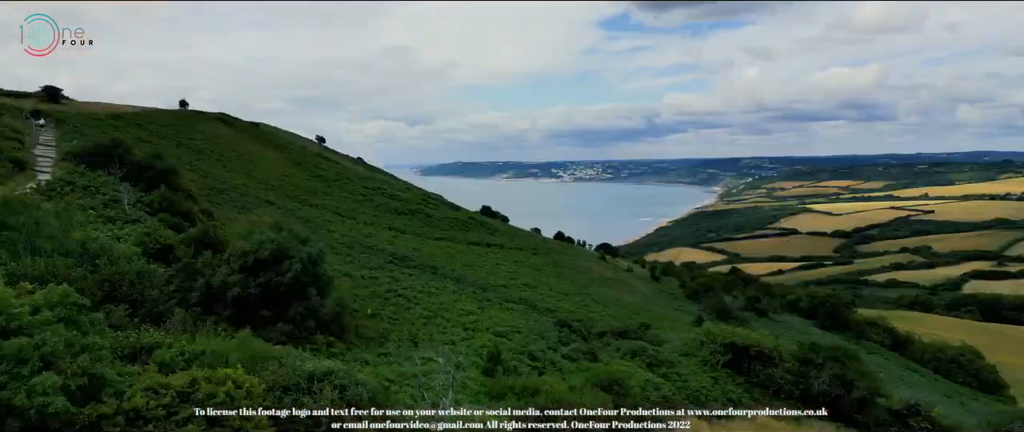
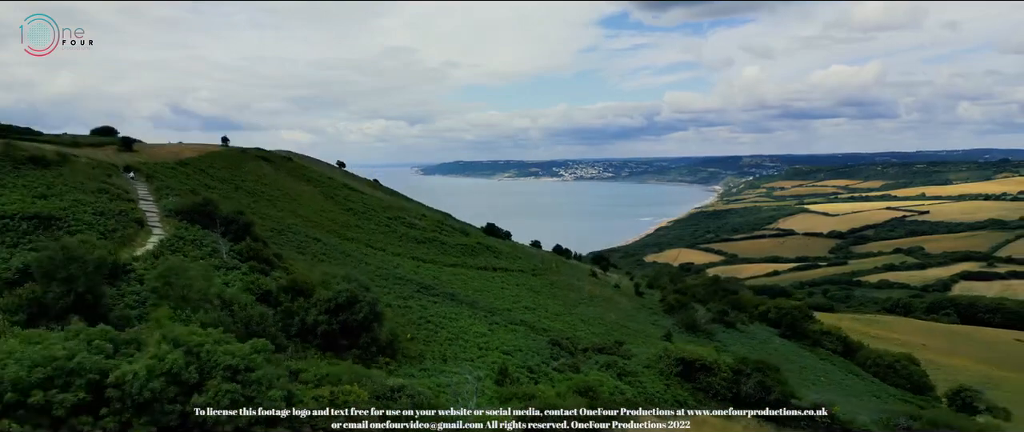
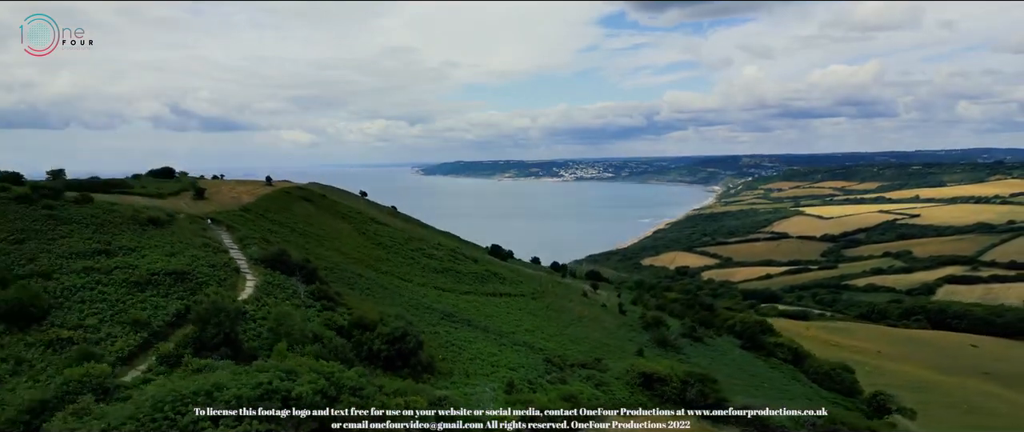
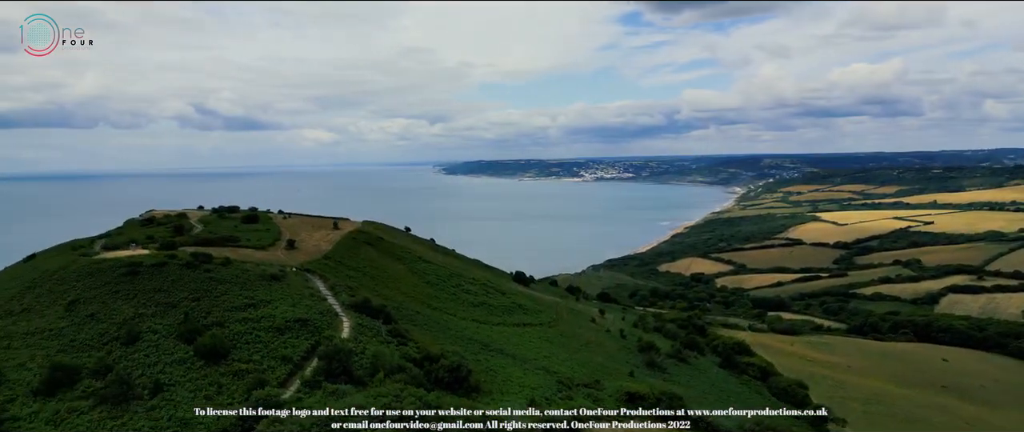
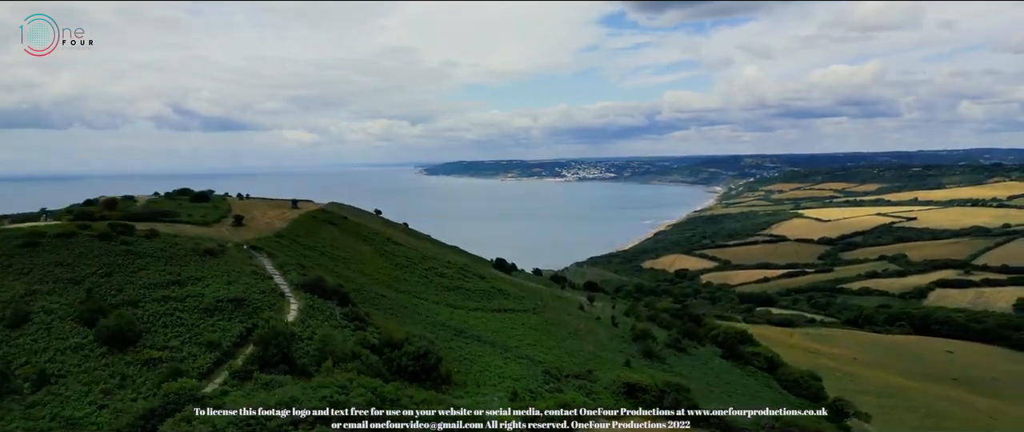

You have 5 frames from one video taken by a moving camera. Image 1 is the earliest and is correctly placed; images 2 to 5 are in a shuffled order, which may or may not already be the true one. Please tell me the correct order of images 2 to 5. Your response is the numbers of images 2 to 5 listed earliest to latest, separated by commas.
2, 3, 5, 4
